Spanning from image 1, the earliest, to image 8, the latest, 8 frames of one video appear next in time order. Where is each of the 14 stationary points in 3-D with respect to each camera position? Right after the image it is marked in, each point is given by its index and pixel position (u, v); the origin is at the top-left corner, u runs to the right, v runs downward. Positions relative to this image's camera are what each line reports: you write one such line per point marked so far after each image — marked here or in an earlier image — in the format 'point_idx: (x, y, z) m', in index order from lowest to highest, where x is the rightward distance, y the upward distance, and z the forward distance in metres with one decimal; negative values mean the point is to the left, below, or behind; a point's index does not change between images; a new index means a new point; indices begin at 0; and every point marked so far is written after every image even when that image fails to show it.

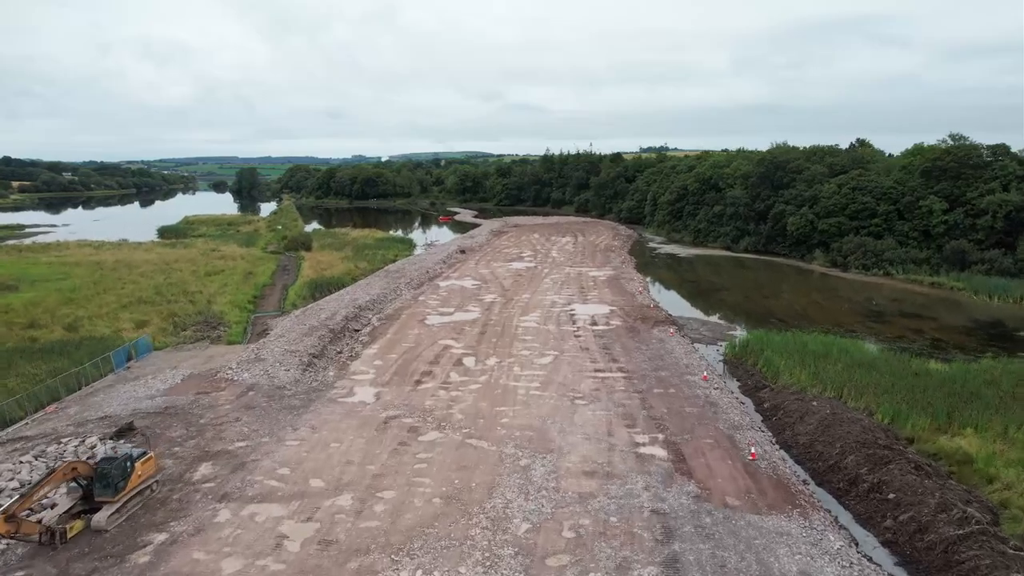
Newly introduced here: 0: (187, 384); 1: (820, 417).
0: (-7.9, -2.3, +16.6) m
1: (+6.5, -2.7, +14.4) m
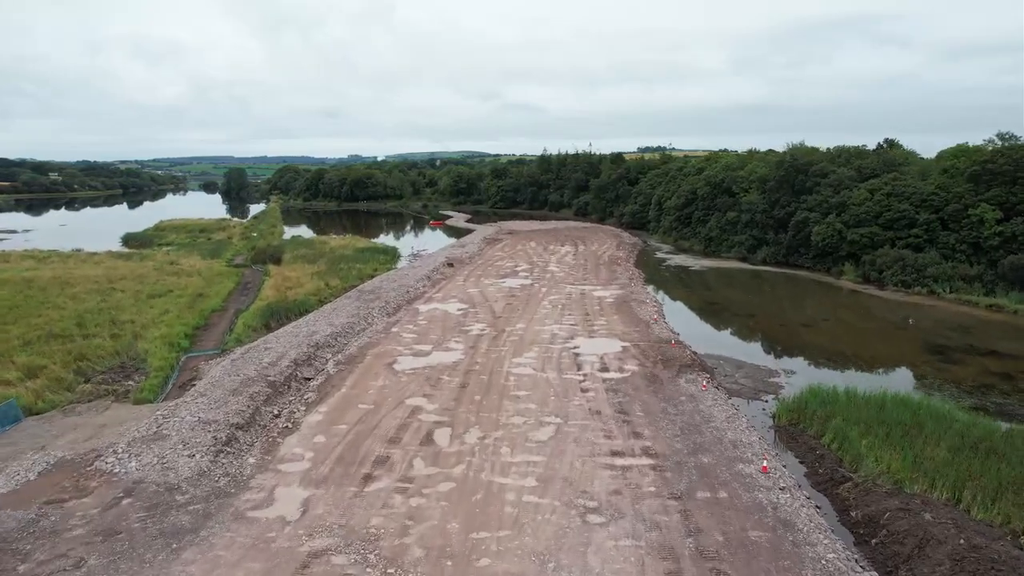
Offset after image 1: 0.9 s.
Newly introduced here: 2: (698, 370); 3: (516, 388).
0: (-8.2, -3.4, +11.9) m
1: (+6.3, -3.7, +9.7) m
2: (+5.3, -2.4, +19.3) m
3: (+0.1, -2.5, +17.4) m
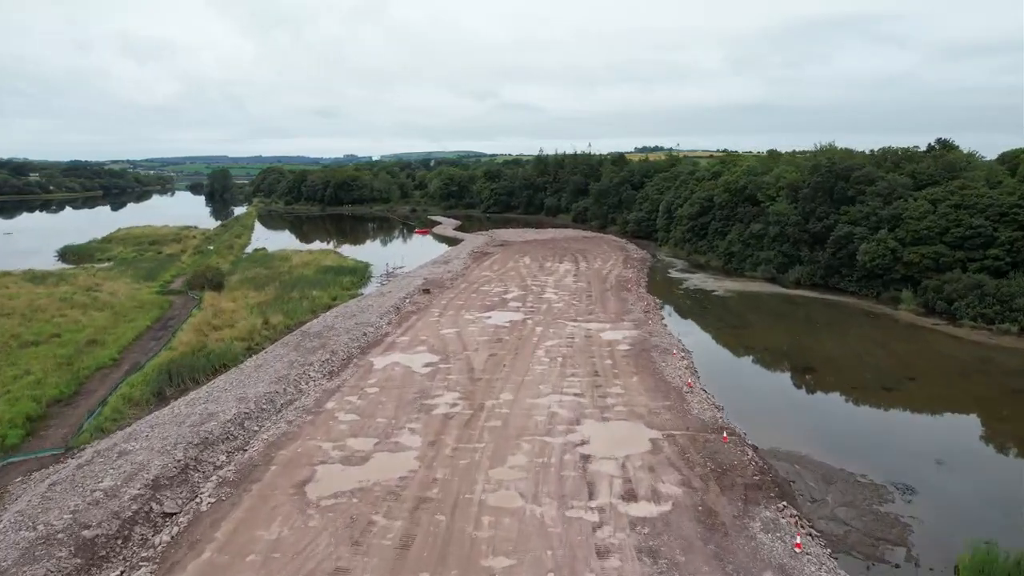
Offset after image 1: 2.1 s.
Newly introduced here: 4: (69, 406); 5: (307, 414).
0: (-8.6, -4.9, +5.1) m
1: (+5.9, -5.2, +3.0) m
2: (+4.8, -3.9, +12.6) m
3: (-0.3, -4.0, +10.6) m
4: (-11.3, -3.0, +17.3) m
5: (-5.1, -3.1, +16.8) m
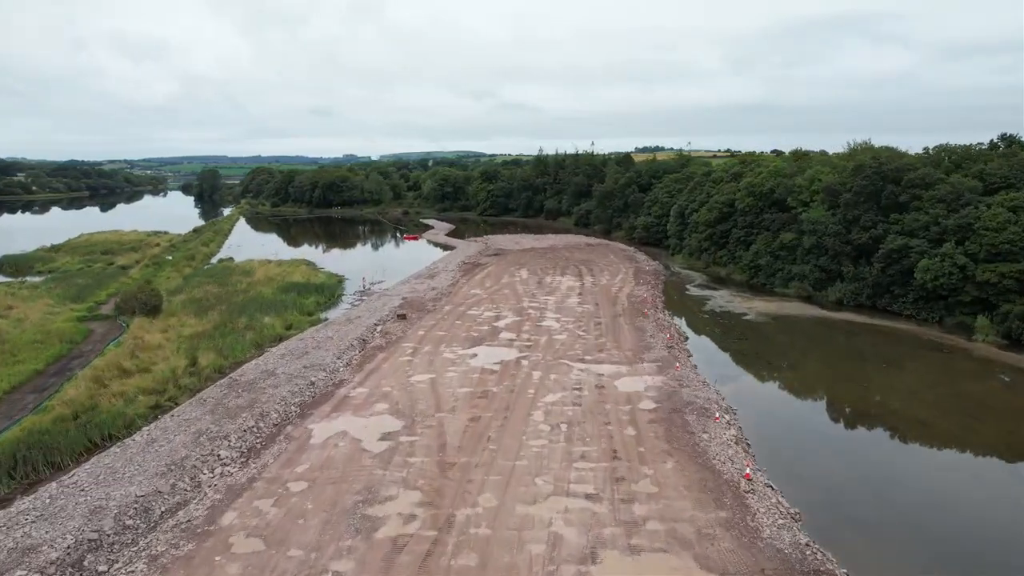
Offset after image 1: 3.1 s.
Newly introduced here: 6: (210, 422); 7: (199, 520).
0: (-8.9, -5.9, -0.5) m
1: (+5.6, -6.2, -2.6) m
2: (+4.5, -4.9, +7.0) m
3: (-0.6, -5.1, +5.1) m
4: (-11.6, -4.0, +11.8) m
5: (-5.3, -4.1, +11.2) m
6: (-7.2, -3.2, +16.2) m
7: (-5.4, -4.0, +11.9) m
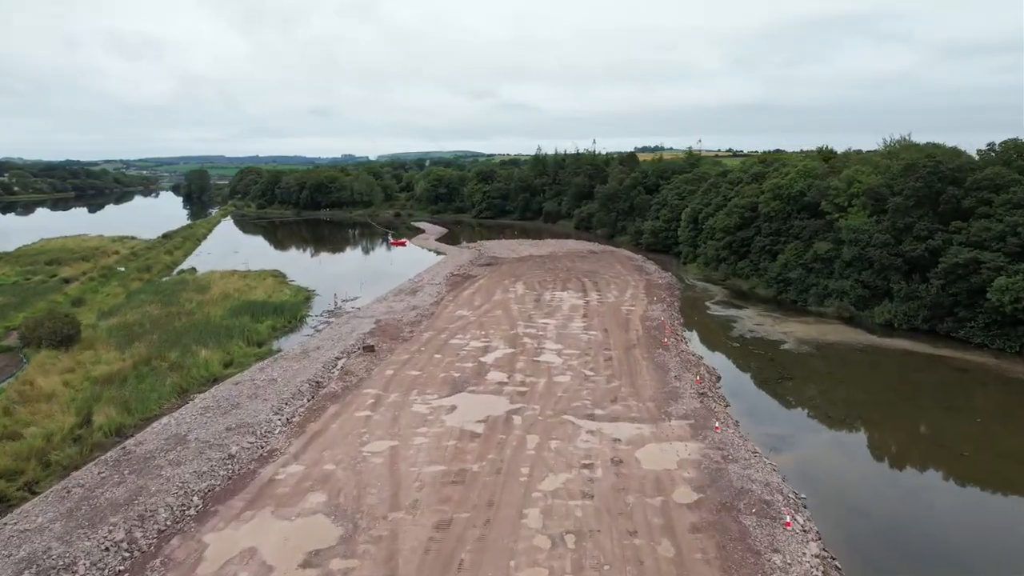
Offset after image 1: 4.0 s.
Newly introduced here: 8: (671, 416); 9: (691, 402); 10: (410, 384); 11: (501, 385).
0: (-9.1, -6.7, -5.5) m
1: (+5.3, -7.1, -7.6) m
2: (+4.3, -5.7, +2.0) m
3: (-0.9, -5.9, +0.1) m
4: (-11.9, -4.9, +6.8) m
5: (-5.6, -5.0, +6.2) m
6: (-7.5, -4.0, +11.2) m
7: (-5.7, -4.9, +6.9) m
8: (+4.0, -3.2, +17.1) m
9: (+4.7, -3.0, +17.9) m
10: (-2.9, -2.8, +19.7) m
11: (-0.3, -2.8, +19.7) m
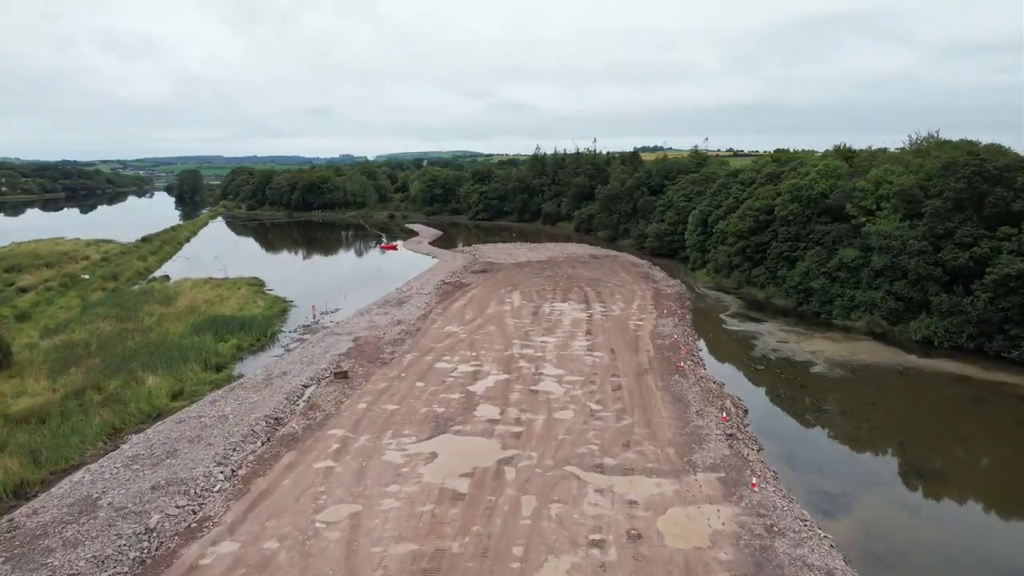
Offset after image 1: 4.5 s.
0: (-9.2, -7.2, -8.5) m
1: (+5.2, -7.6, -10.5) m
2: (+4.1, -6.2, -0.9) m
3: (-1.0, -6.4, -2.9) m
4: (-12.0, -5.4, +3.8) m
5: (-5.8, -5.5, +3.2) m
6: (-7.6, -4.5, +8.3) m
7: (-5.9, -5.4, +4.0) m
8: (+3.8, -3.7, +14.1) m
9: (+4.6, -3.5, +15.0) m
10: (-3.1, -3.3, +16.7) m
11: (-0.5, -3.3, +16.7) m
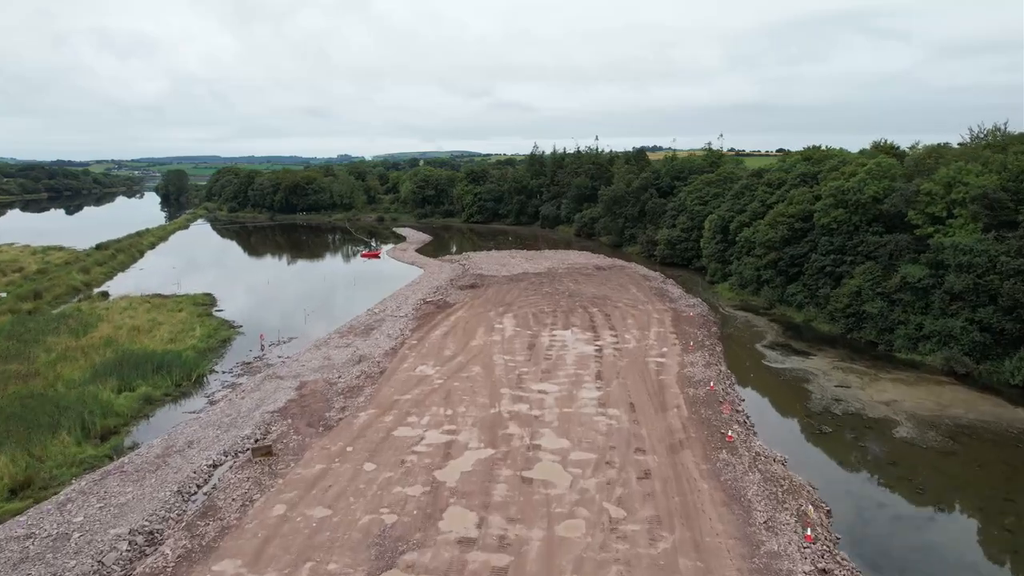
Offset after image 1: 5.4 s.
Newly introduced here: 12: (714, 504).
0: (-9.5, -8.2, -14.0) m
1: (+4.9, -8.5, -16.0) m
2: (+3.9, -7.2, -6.4) m
3: (-1.3, -7.4, -8.4) m
4: (-12.3, -6.3, -1.7) m
5: (-6.0, -6.4, -2.3) m
6: (-7.9, -5.5, +2.8) m
7: (-6.1, -6.3, -1.5) m
8: (+3.5, -4.6, +8.6) m
9: (+4.3, -4.4, +9.5) m
10: (-3.4, -4.2, +11.2) m
11: (-0.8, -4.2, +11.2) m
12: (+3.7, -3.9, +12.5) m
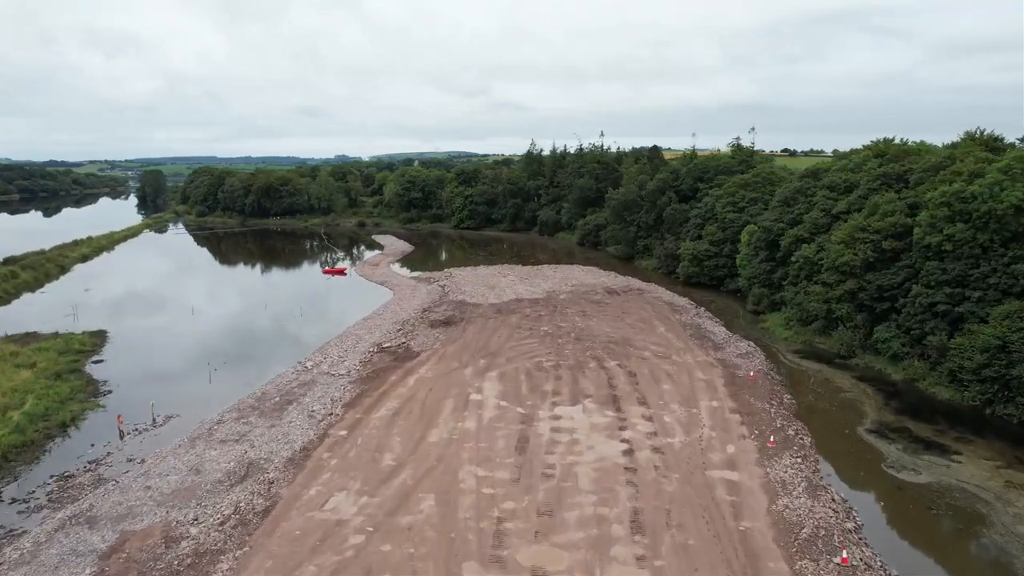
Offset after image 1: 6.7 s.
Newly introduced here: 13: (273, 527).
0: (-9.9, -9.6, -22.5) m
1: (+4.6, -9.9, -24.5) m
2: (+3.5, -8.6, -14.9) m
3: (-1.6, -8.8, -16.9) m
4: (-12.7, -7.7, -10.3) m
5: (-6.4, -7.8, -10.8) m
6: (-8.3, -6.9, -5.8) m
7: (-6.5, -7.7, -10.1) m
8: (+3.1, -6.0, +0.1) m
9: (+3.8, -5.9, +1.0) m
10: (-3.8, -5.6, +2.7) m
11: (-1.2, -5.6, +2.7) m
12: (+3.3, -5.3, +4.0) m
13: (-4.0, -4.0, +11.6) m
